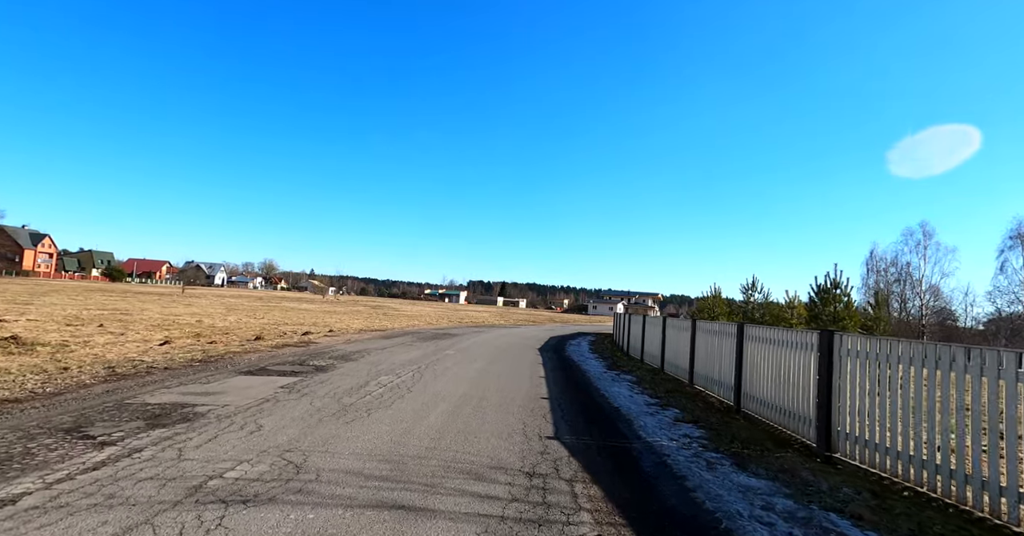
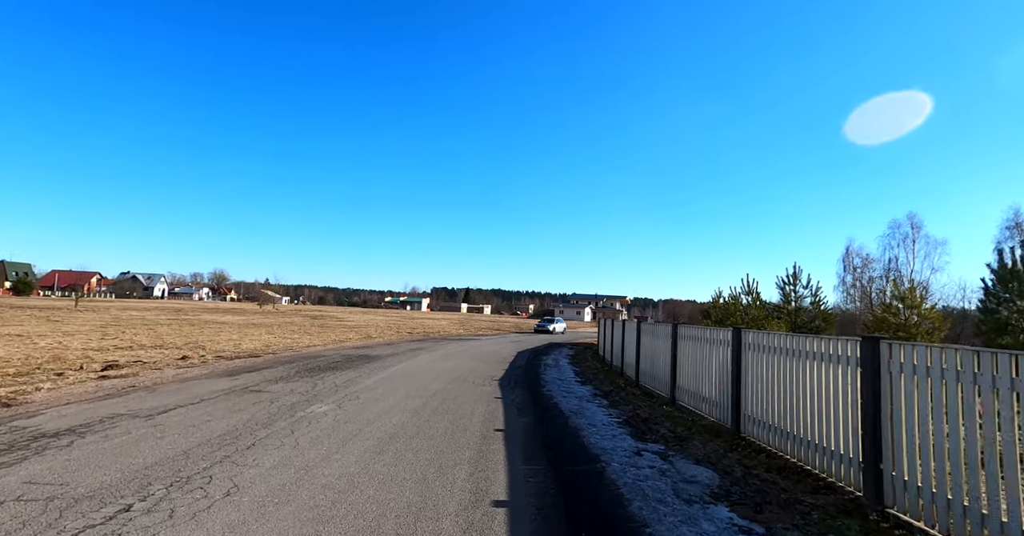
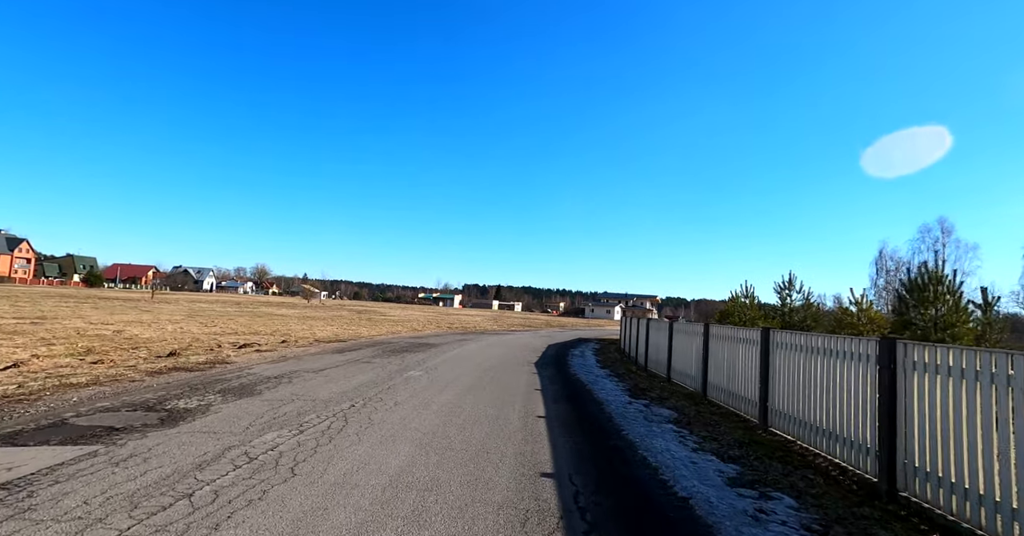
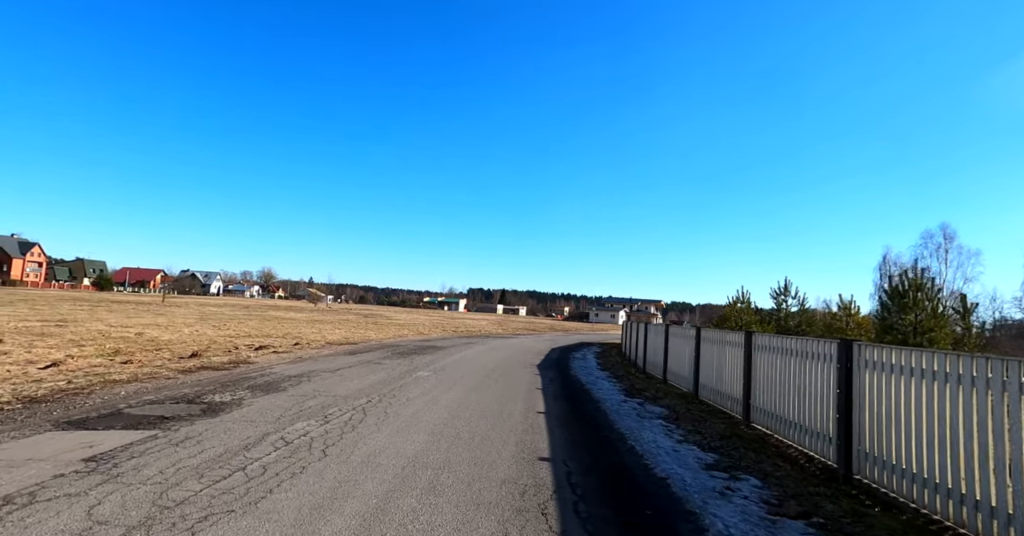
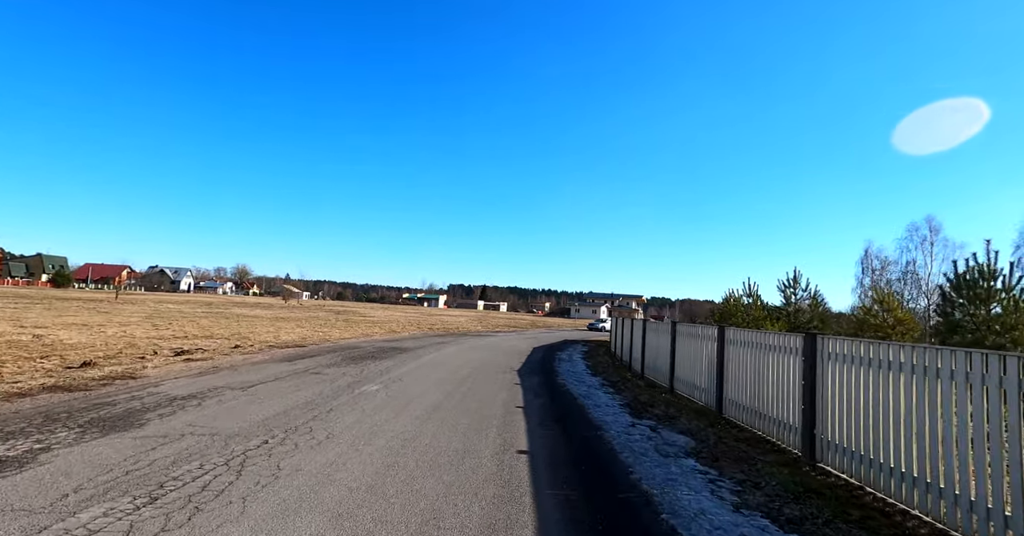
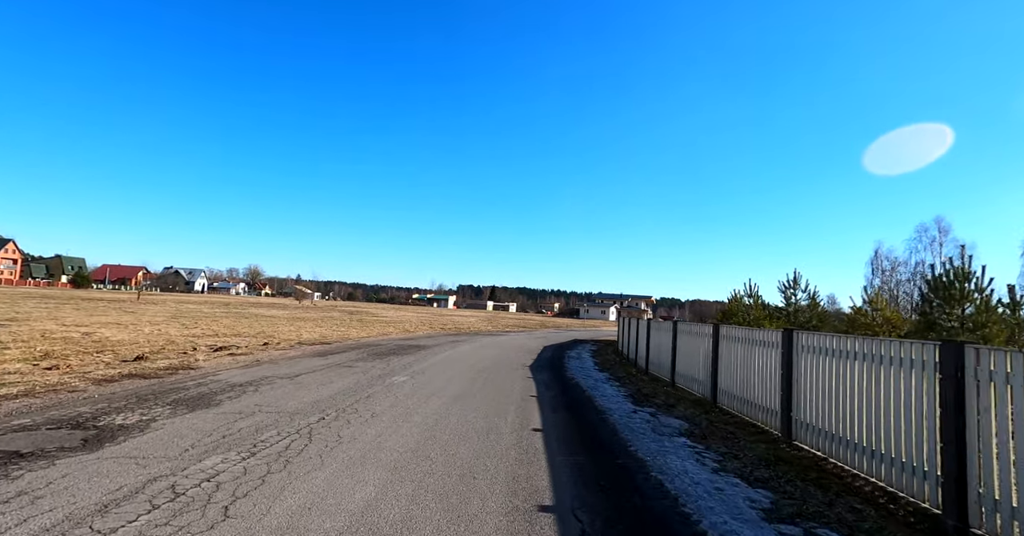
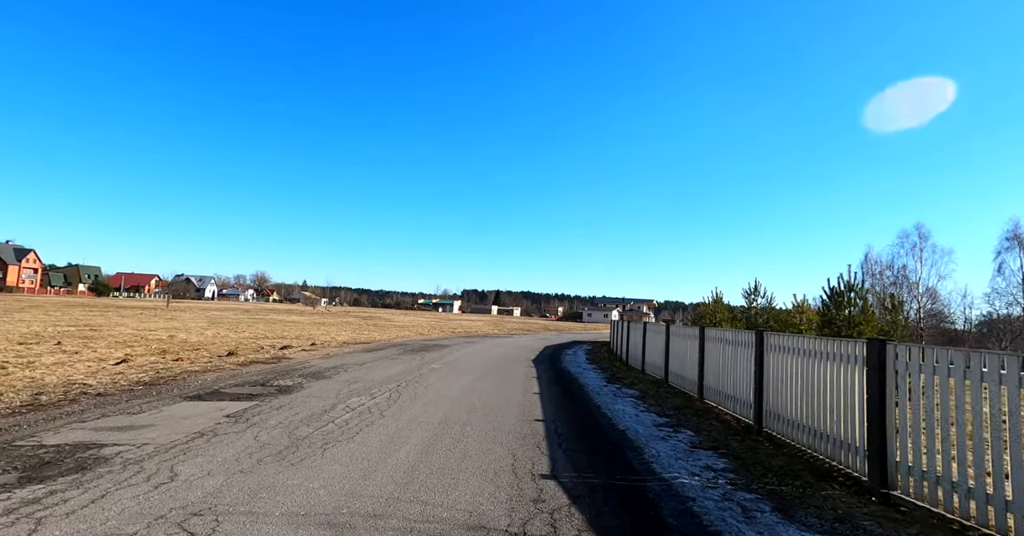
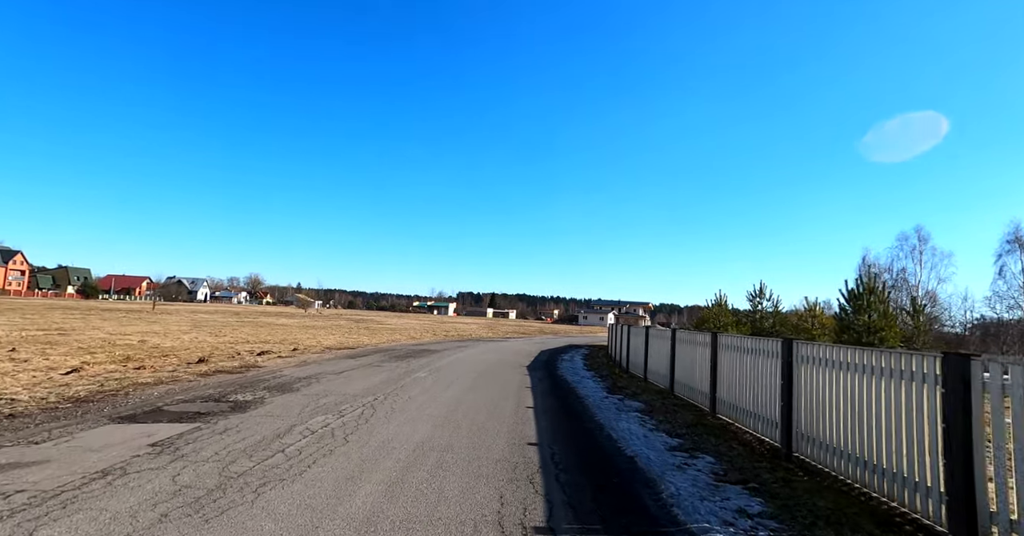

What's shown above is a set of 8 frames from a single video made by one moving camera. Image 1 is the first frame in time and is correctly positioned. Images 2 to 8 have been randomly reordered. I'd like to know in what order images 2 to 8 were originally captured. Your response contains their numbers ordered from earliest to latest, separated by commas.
7, 8, 4, 3, 6, 5, 2
